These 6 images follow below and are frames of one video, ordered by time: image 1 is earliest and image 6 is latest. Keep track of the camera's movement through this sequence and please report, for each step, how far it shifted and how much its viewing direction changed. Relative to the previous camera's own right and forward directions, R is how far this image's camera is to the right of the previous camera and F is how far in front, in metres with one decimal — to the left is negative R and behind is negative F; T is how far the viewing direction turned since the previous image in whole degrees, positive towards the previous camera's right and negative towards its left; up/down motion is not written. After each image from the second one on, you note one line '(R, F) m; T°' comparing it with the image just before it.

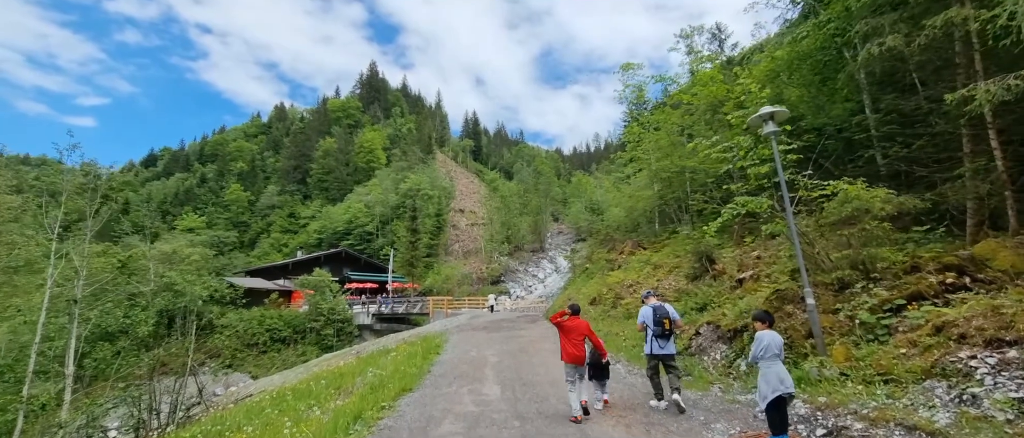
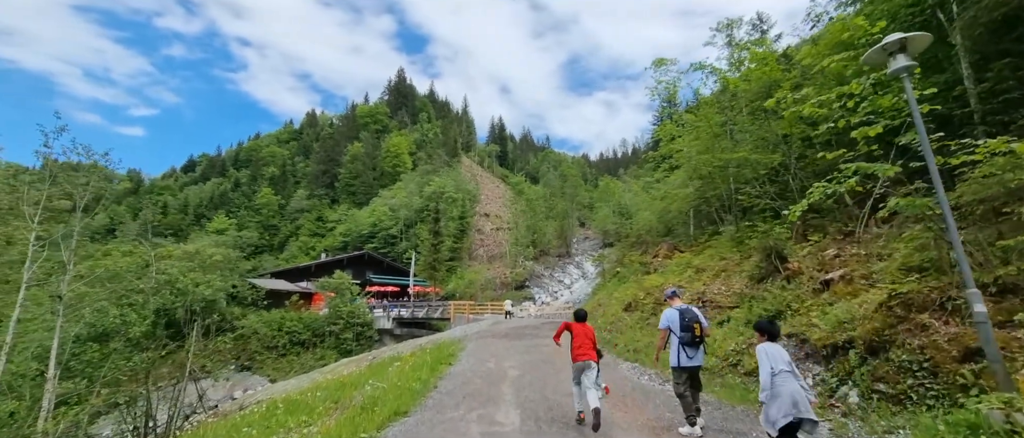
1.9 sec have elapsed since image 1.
(0.0, +1.7) m; -3°
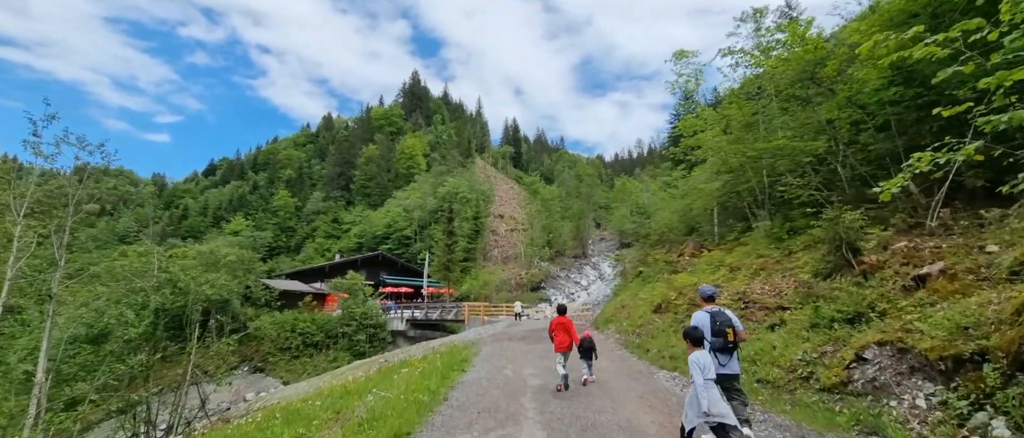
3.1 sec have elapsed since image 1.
(-0.1, +1.1) m; -2°
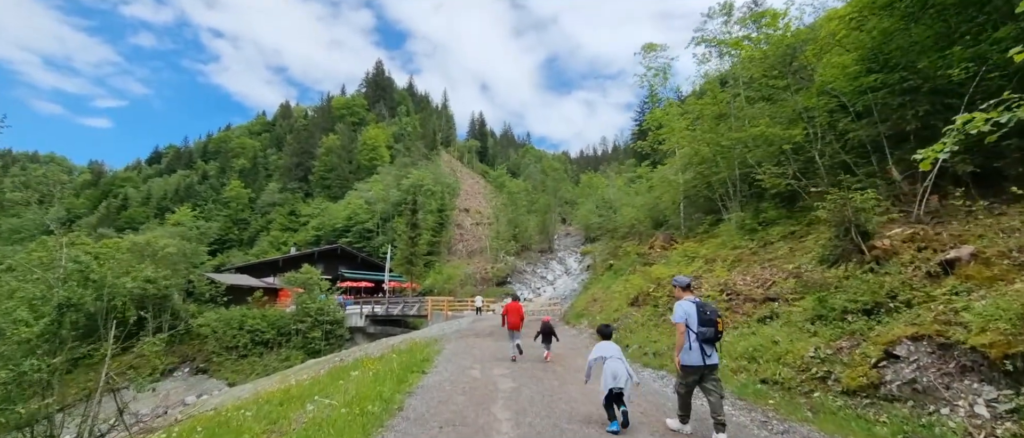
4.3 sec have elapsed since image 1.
(-0.1, +1.1) m; +5°
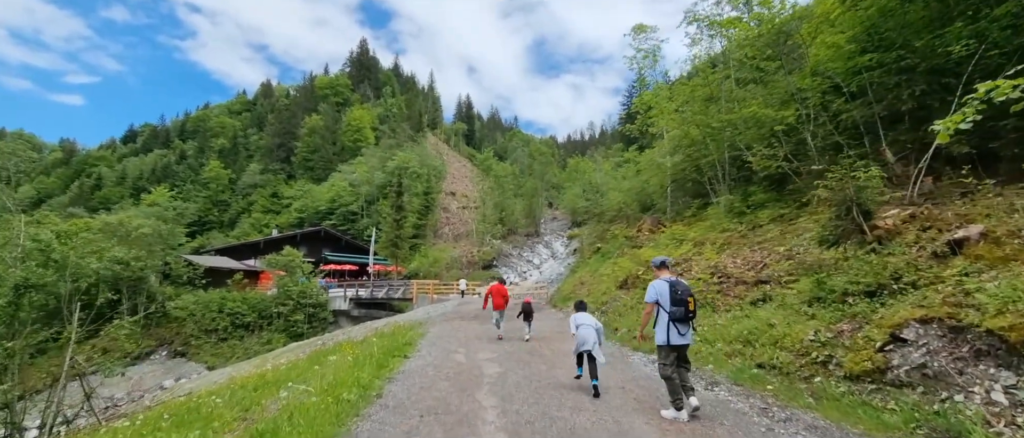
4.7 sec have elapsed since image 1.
(0.0, +0.4) m; +2°
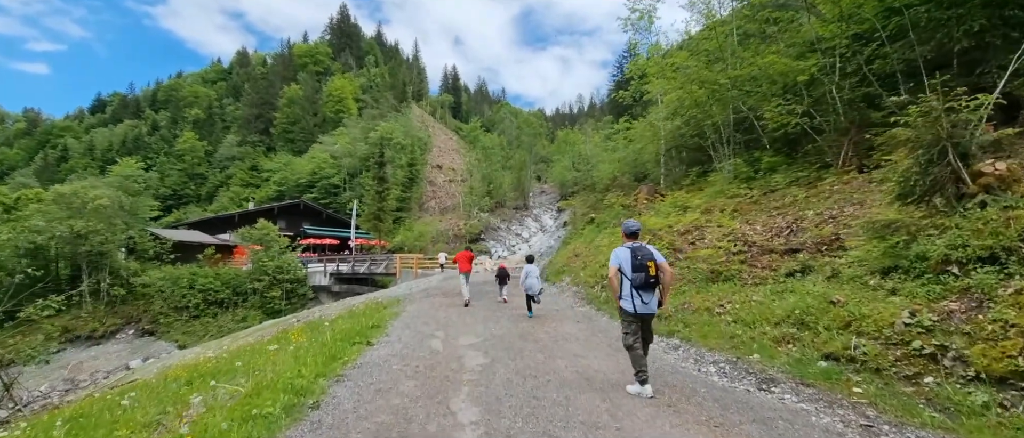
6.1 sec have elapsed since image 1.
(0.0, +1.6) m; +2°
